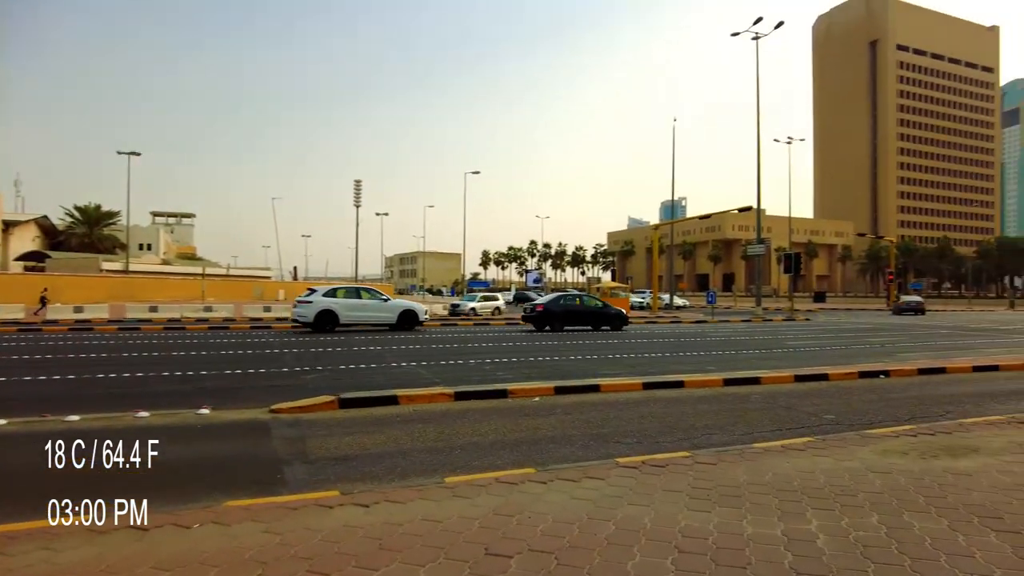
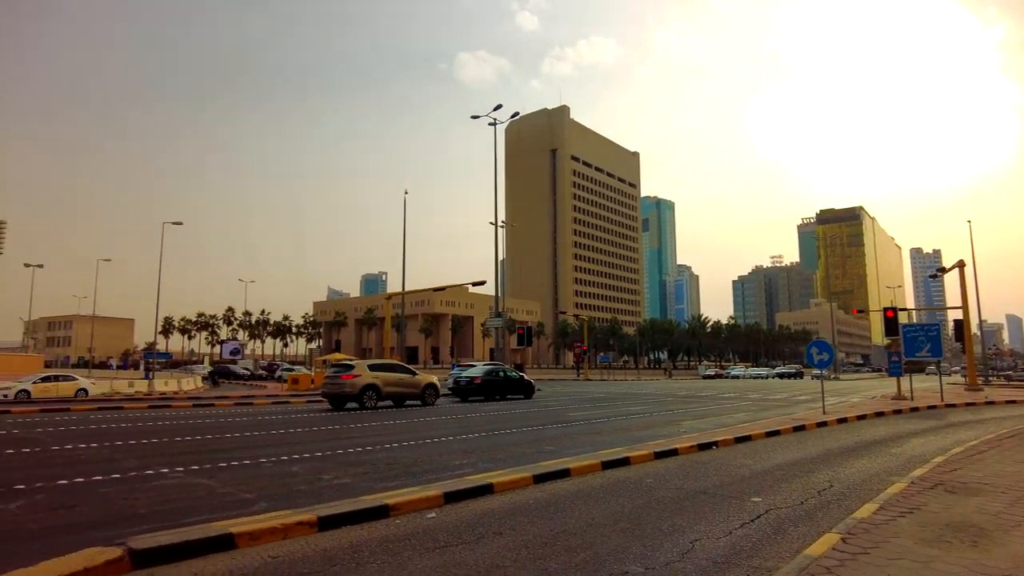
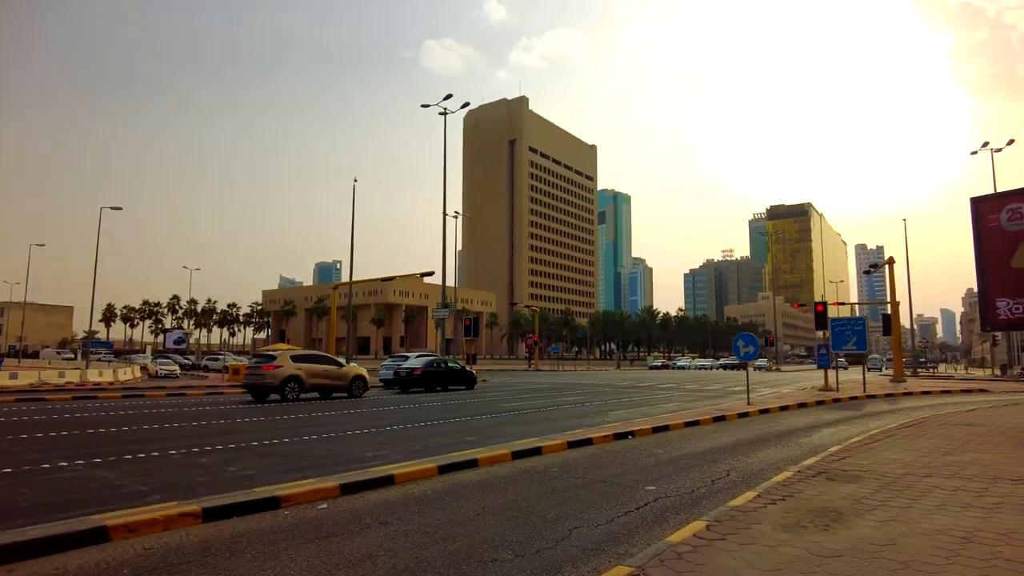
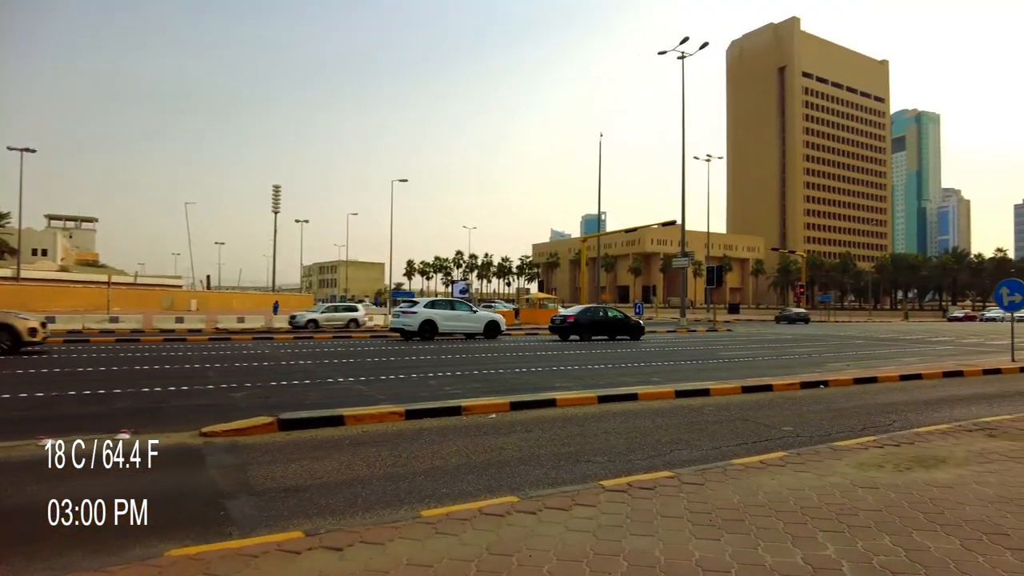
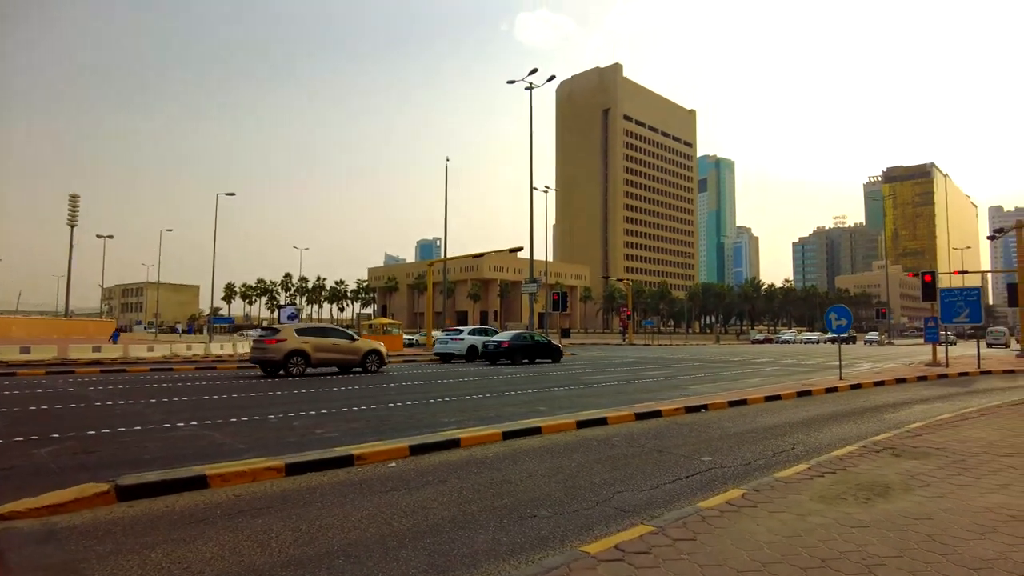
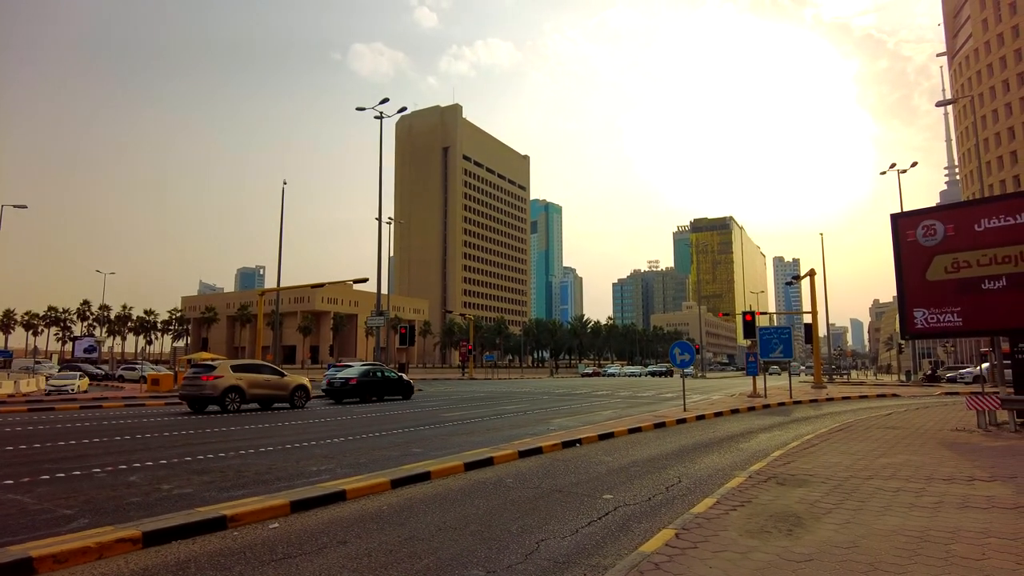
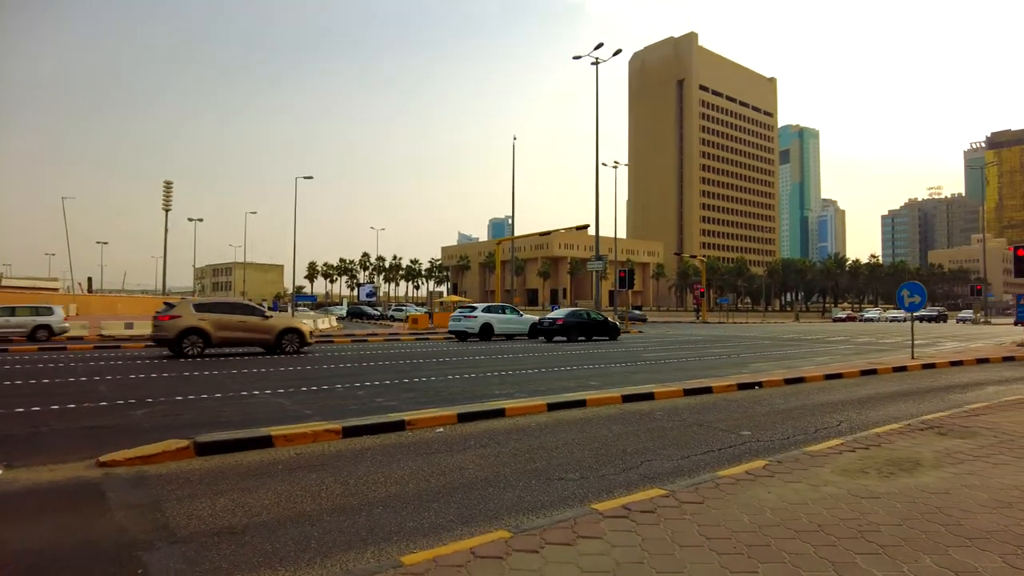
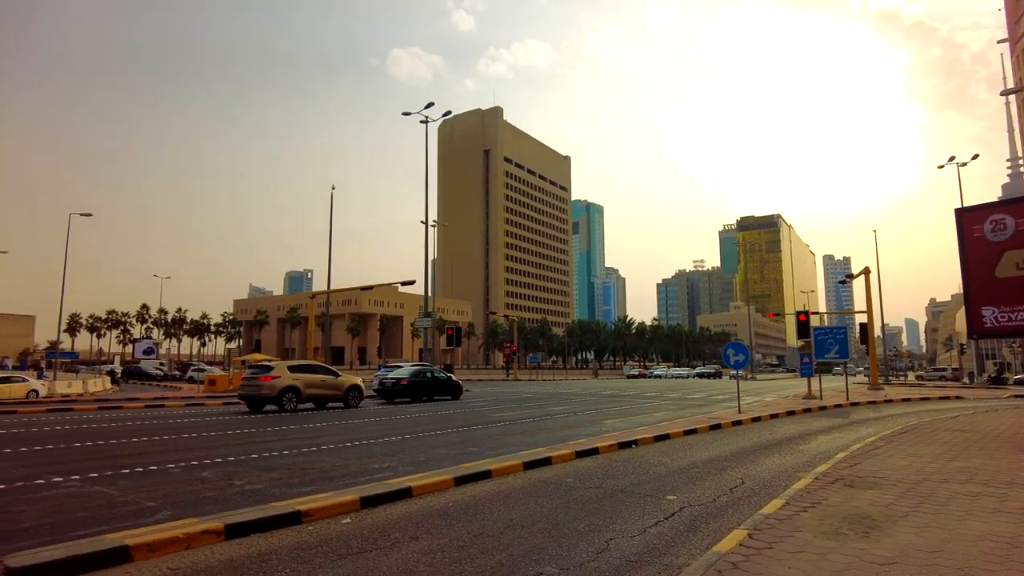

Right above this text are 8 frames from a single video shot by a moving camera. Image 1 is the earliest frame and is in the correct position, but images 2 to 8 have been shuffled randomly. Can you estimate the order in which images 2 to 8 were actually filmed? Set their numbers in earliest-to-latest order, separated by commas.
4, 7, 5, 3, 6, 8, 2
